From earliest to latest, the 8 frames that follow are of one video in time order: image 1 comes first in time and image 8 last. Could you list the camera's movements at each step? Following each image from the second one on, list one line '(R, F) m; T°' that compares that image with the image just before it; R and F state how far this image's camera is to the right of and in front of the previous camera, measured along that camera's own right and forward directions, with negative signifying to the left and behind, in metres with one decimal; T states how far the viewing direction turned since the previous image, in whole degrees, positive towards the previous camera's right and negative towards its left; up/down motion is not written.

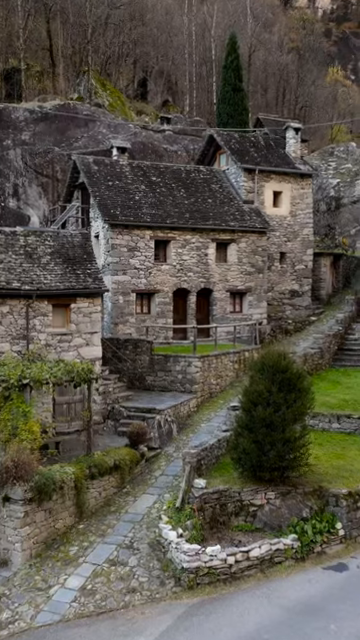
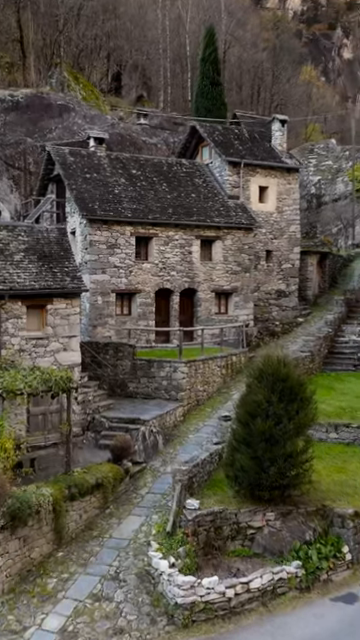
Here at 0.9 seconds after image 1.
(-0.4, +1.4) m; +2°
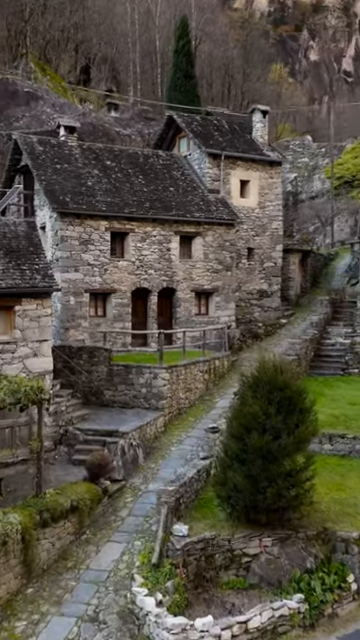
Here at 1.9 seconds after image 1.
(-0.3, +1.4) m; +3°
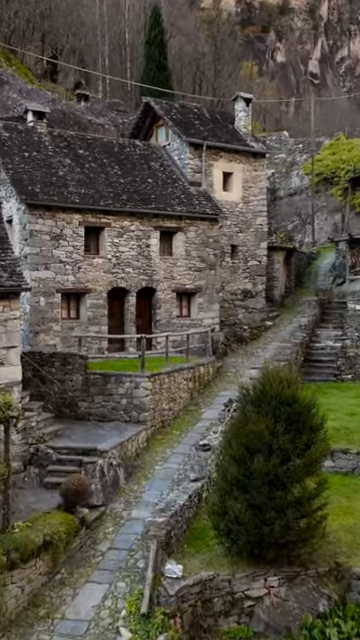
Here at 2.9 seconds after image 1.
(-0.4, +1.7) m; +3°
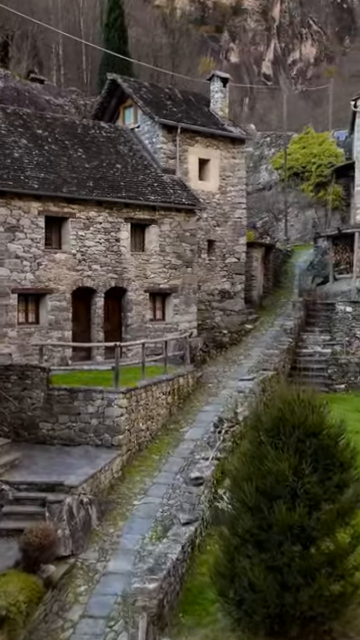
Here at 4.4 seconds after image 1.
(-0.5, +2.3) m; +4°
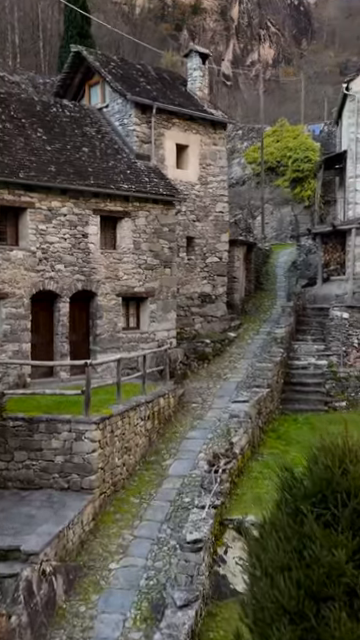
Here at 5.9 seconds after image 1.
(-0.4, +2.4) m; +3°
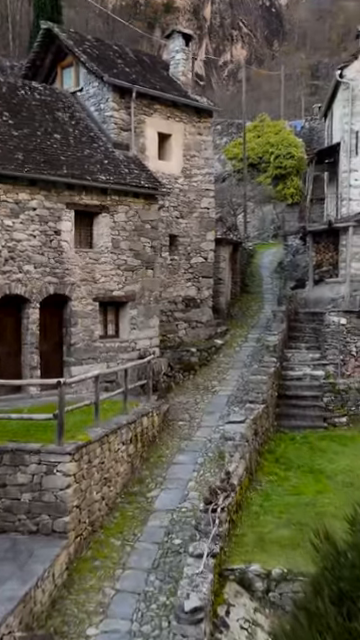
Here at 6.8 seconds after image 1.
(-0.2, +1.6) m; +2°
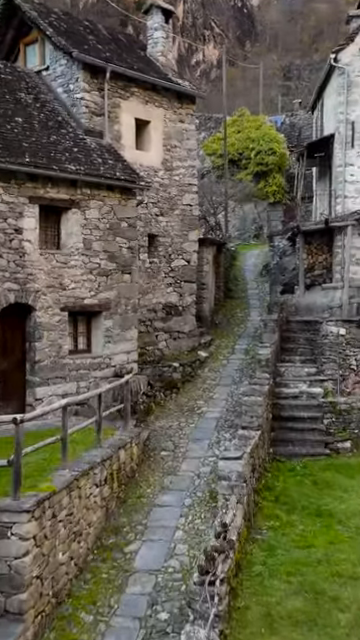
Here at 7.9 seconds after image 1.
(-0.2, +1.8) m; +2°
